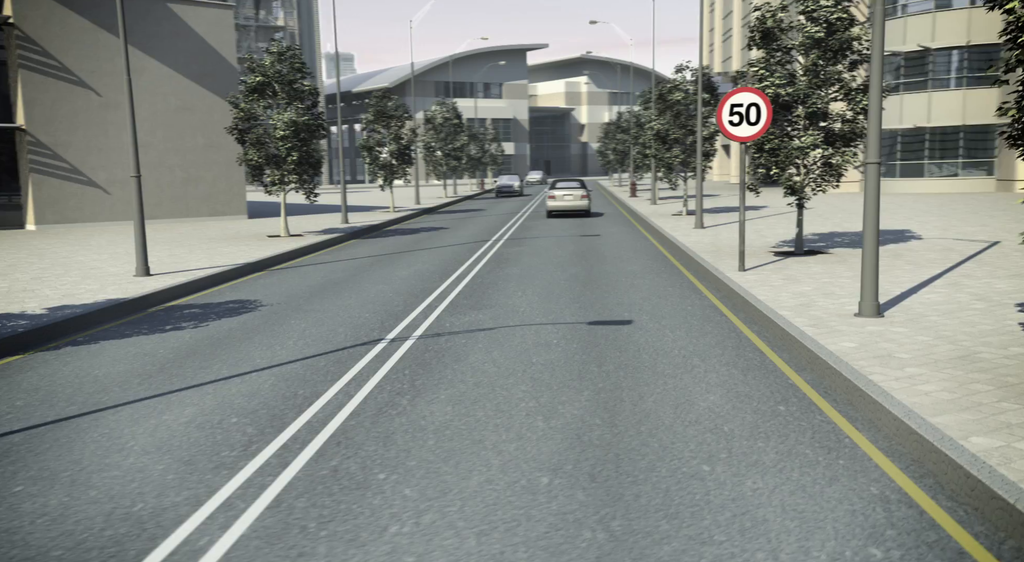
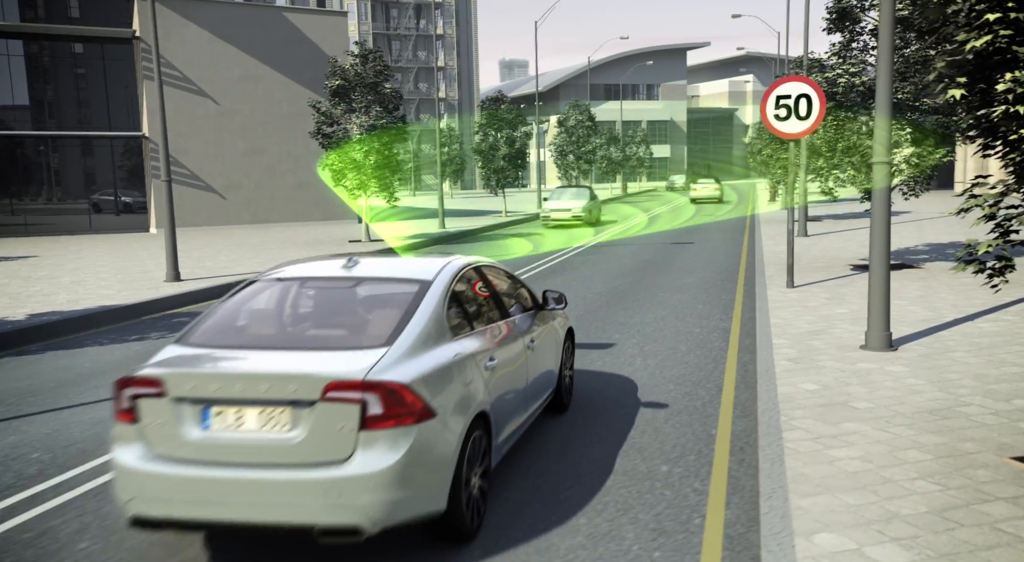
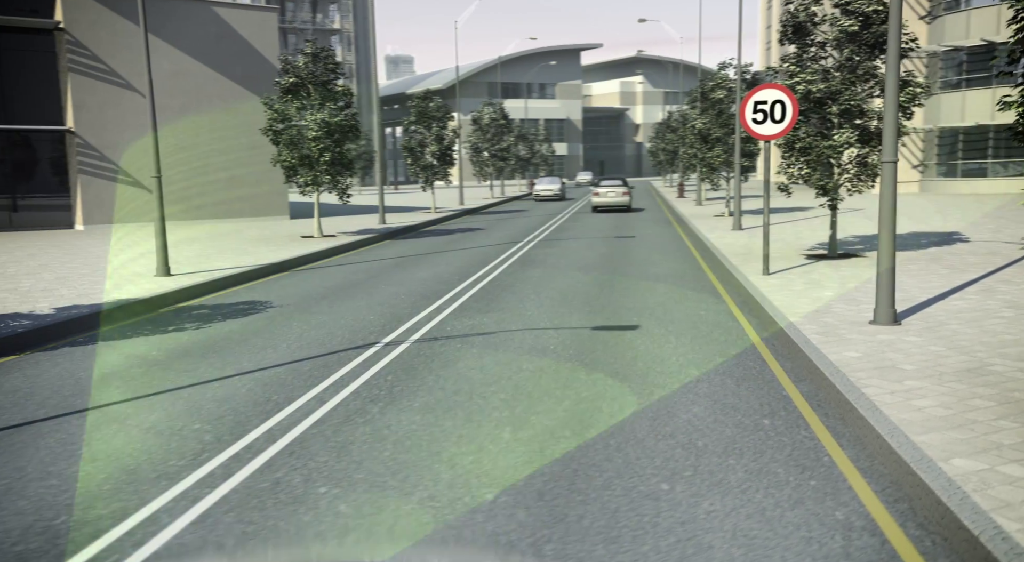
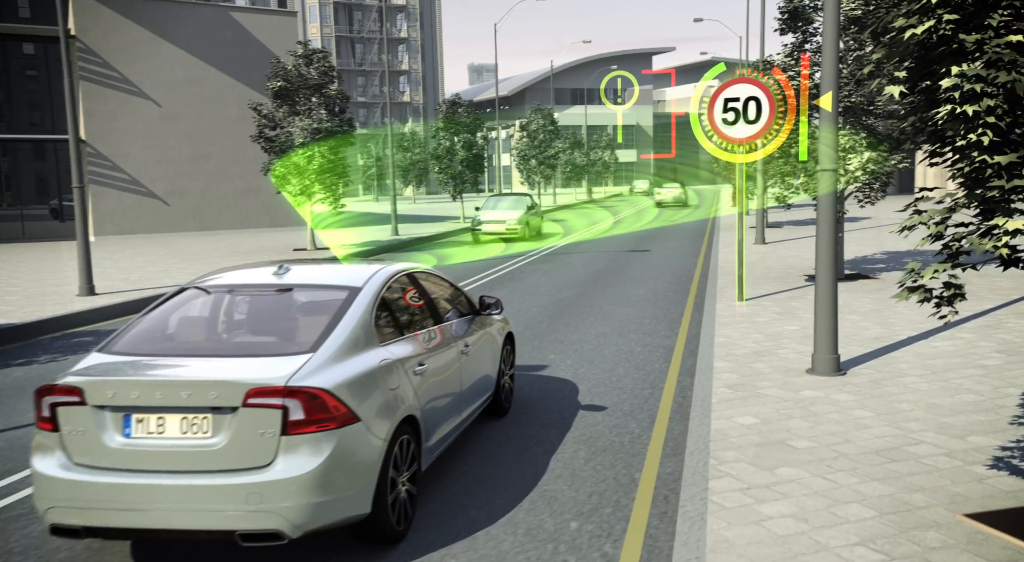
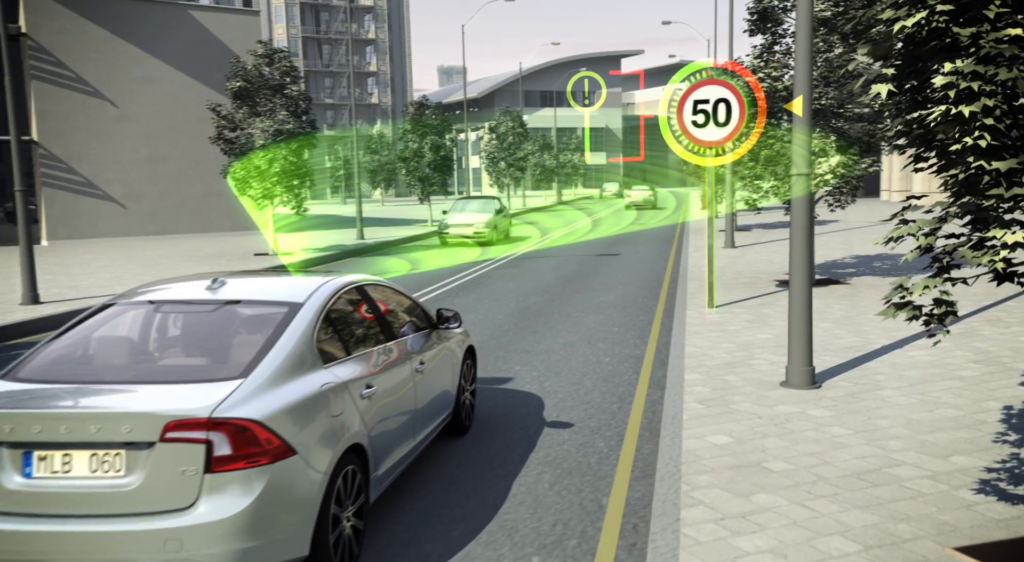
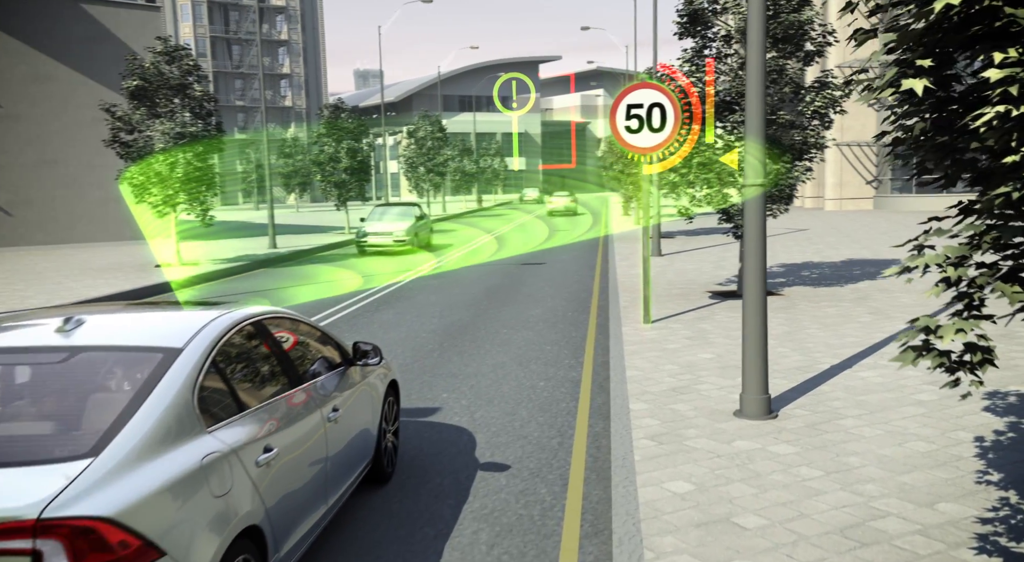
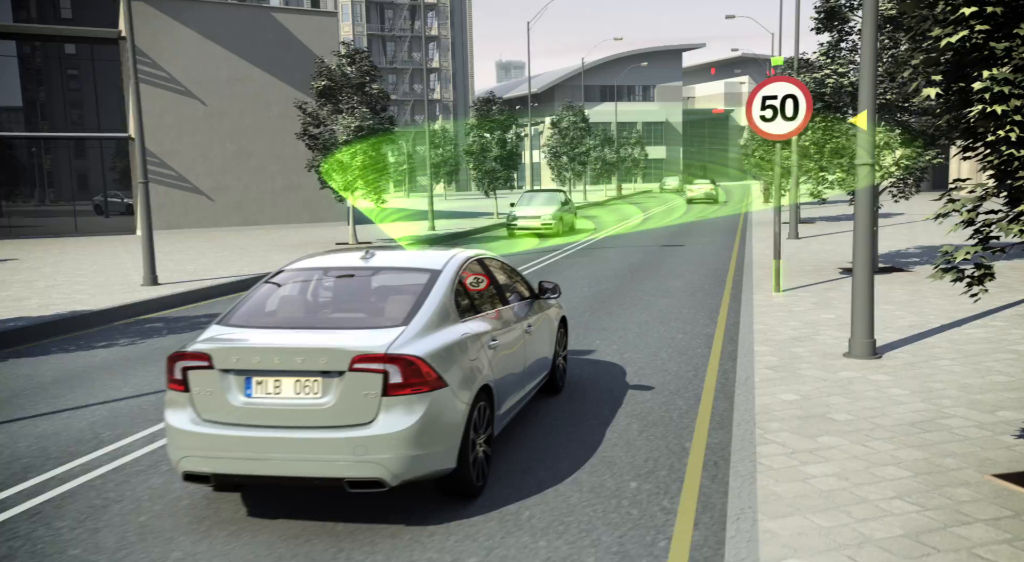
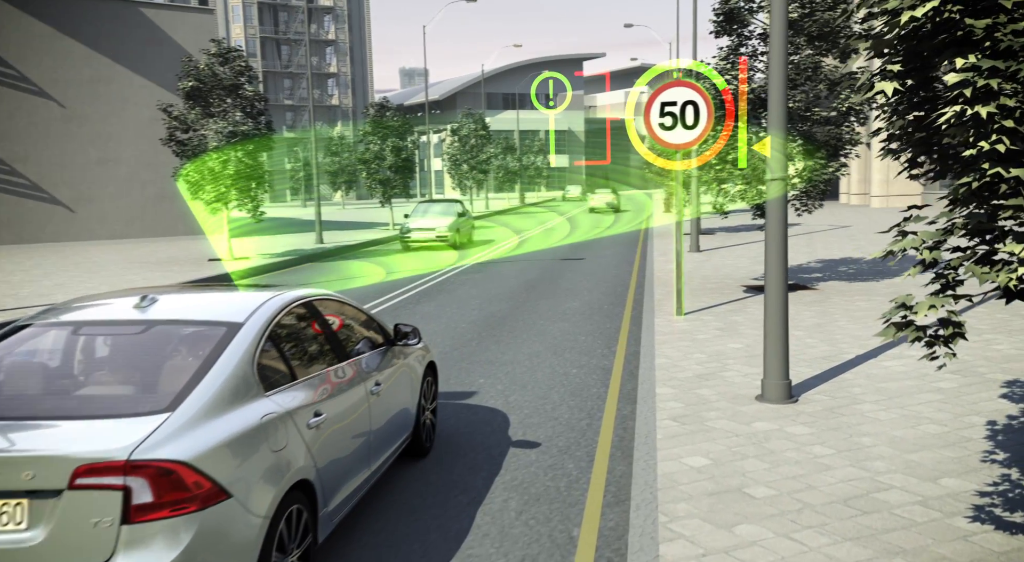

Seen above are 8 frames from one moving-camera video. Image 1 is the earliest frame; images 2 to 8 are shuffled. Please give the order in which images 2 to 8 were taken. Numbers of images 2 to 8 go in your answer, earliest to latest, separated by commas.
3, 2, 7, 4, 5, 8, 6
